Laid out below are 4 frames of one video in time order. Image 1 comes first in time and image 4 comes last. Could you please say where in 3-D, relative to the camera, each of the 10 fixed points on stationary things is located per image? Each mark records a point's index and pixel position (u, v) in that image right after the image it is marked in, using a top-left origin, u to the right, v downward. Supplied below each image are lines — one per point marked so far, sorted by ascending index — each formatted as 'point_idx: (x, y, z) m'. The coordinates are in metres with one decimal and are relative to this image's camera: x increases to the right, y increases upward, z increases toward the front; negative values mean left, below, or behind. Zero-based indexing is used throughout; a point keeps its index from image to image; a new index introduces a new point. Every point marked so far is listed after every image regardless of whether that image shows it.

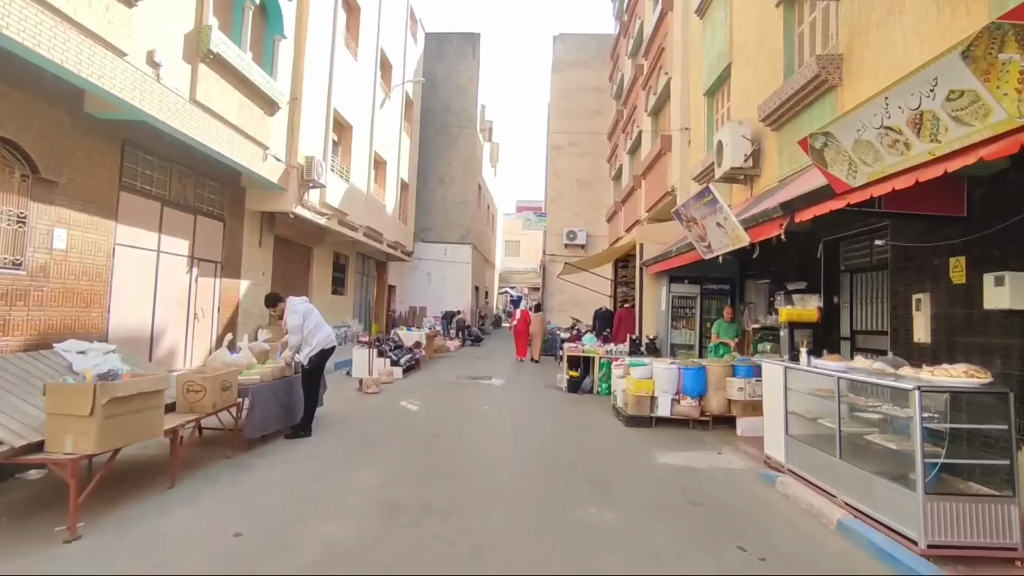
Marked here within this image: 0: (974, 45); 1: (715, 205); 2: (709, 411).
0: (+2.4, +1.3, +3.1) m
1: (+2.4, +1.0, +7.0) m
2: (+2.8, -1.7, +8.3) m
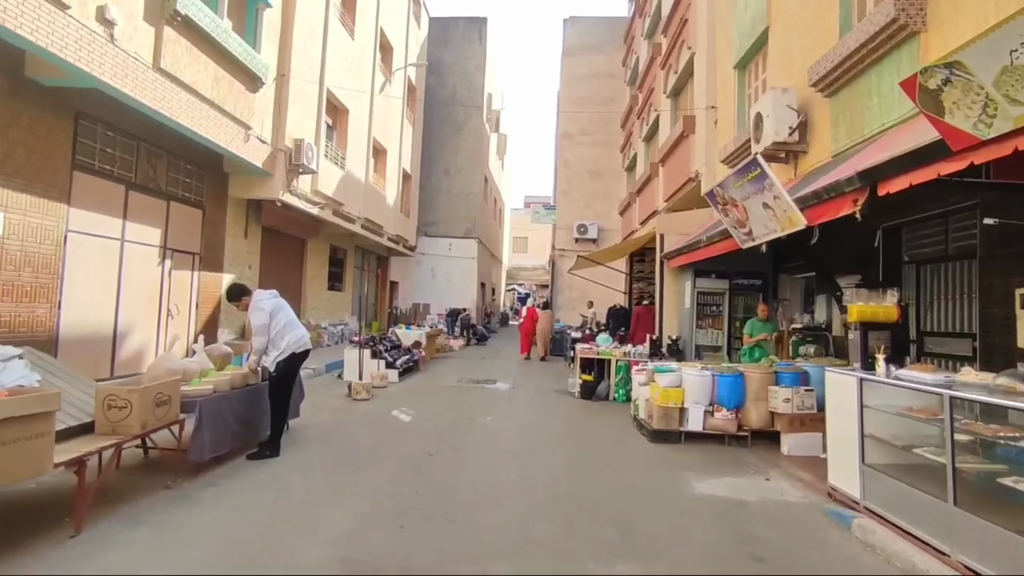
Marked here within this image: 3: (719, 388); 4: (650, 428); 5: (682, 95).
0: (+2.5, +1.3, +2.0) m
1: (+2.5, +1.1, +5.9) m
2: (+2.8, -1.6, +7.1) m
3: (+2.5, -1.2, +7.2) m
4: (+1.7, -1.7, +7.4) m
5: (+4.1, +4.6, +14.2) m
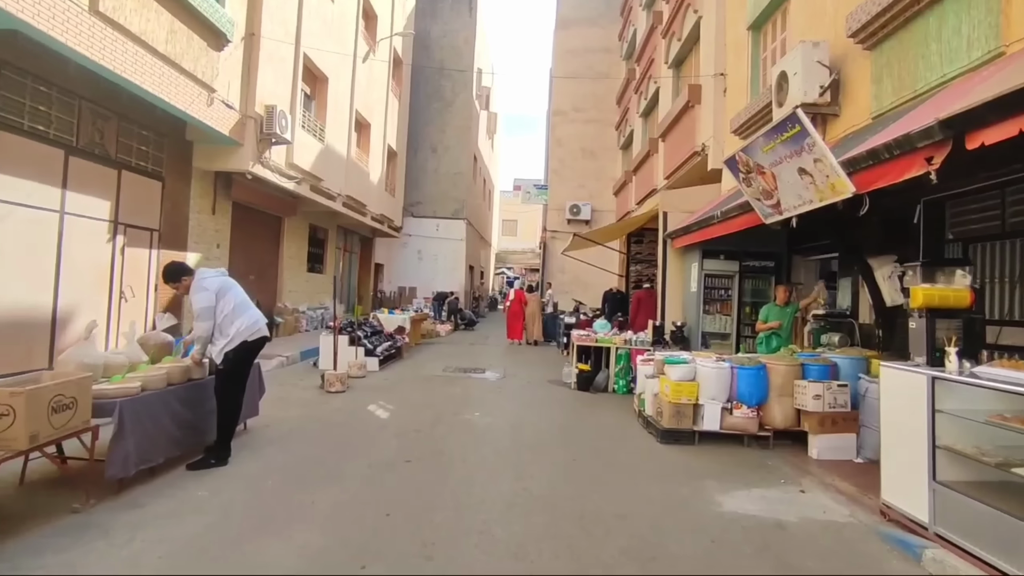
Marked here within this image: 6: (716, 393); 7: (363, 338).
0: (+2.5, +1.4, +1.1) m
1: (+2.4, +1.2, +5.0) m
2: (+2.7, -1.4, +6.3) m
3: (+2.4, -1.0, +6.3) m
4: (+1.6, -1.5, +6.5) m
5: (+3.9, +5.0, +13.2) m
6: (+2.2, -1.1, +6.3) m
7: (-2.7, -0.9, +10.8) m
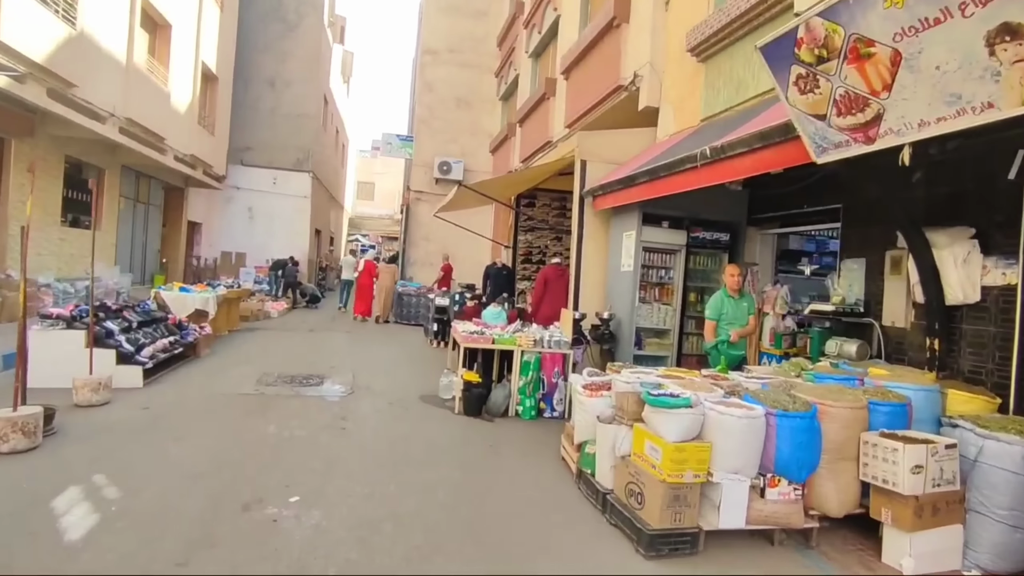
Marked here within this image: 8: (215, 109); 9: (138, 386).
0: (+3.0, +1.2, -1.6) m
1: (+2.0, +1.3, +2.1) m
2: (+1.9, -1.4, +3.6) m
3: (+1.6, -0.9, +3.6) m
4: (+0.8, -1.4, +3.6) m
5: (+1.5, +5.4, +10.3) m
6: (+1.4, -1.0, +3.5) m
7: (-4.5, -0.5, +6.7) m
8: (-8.7, +5.3, +17.1) m
9: (-4.1, -1.1, +6.5) m
